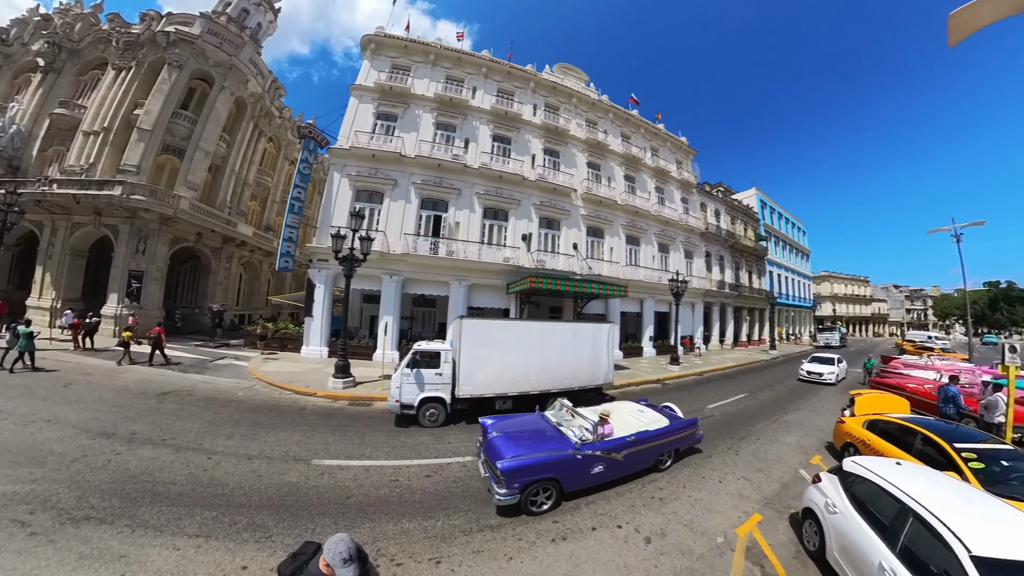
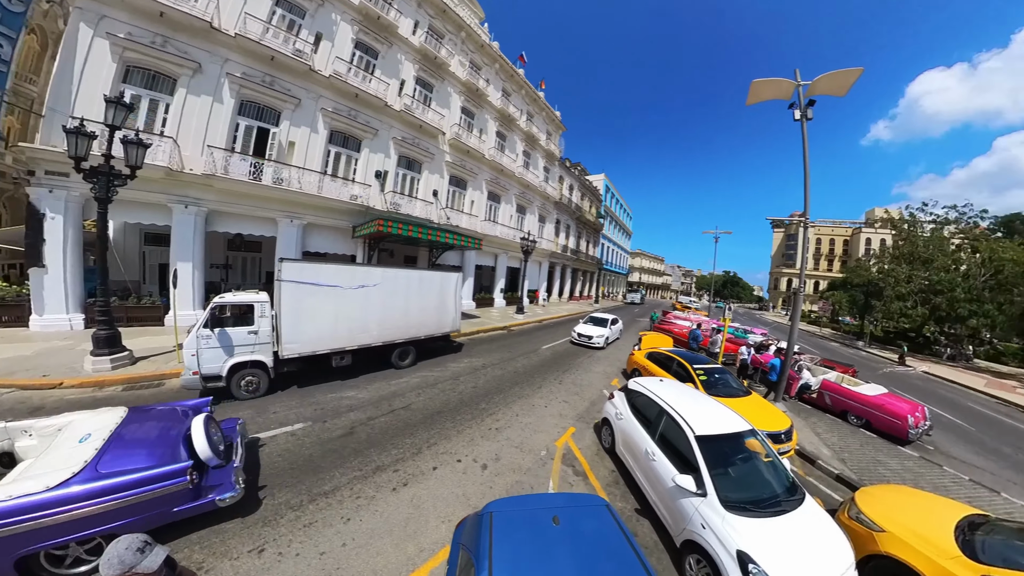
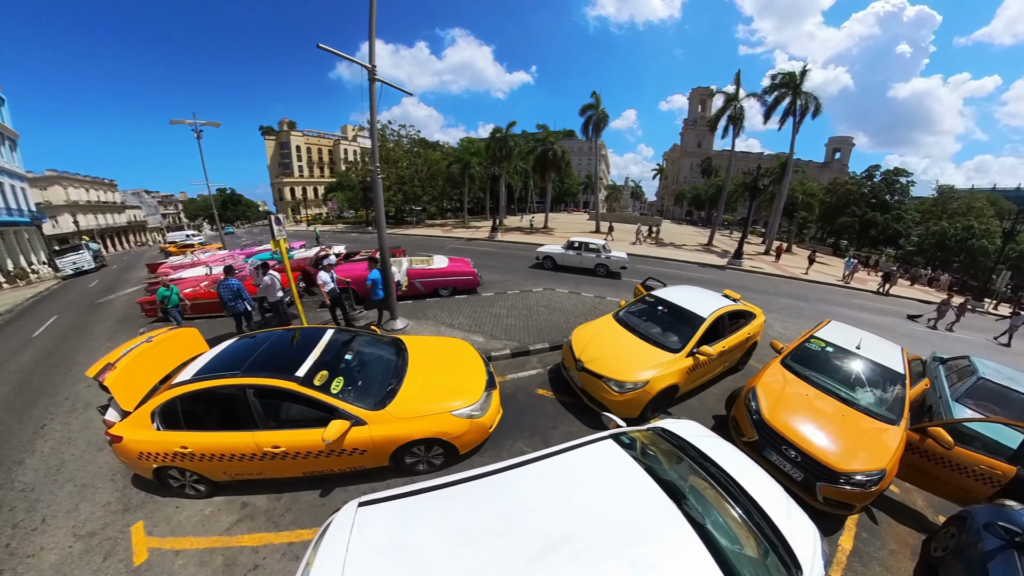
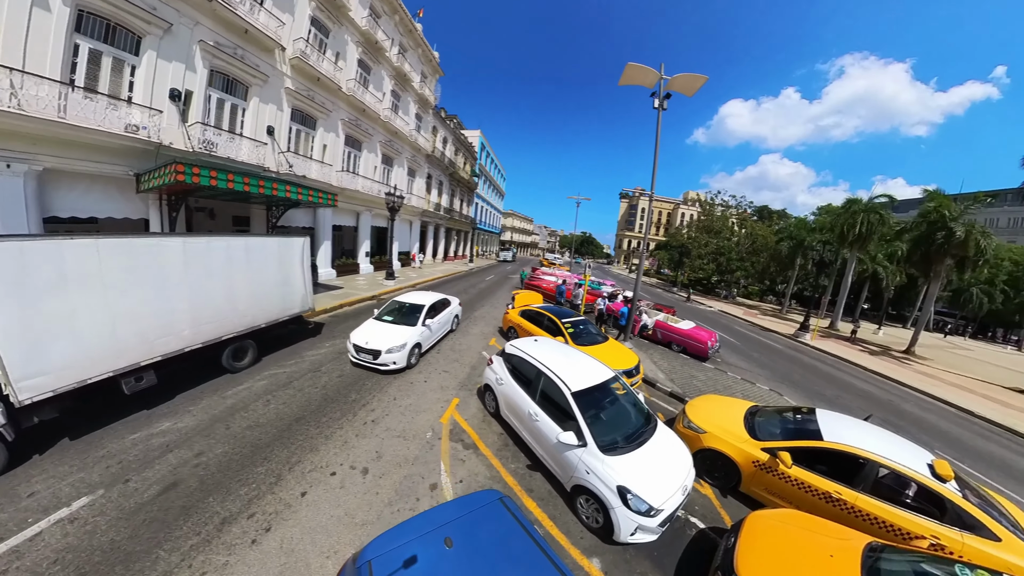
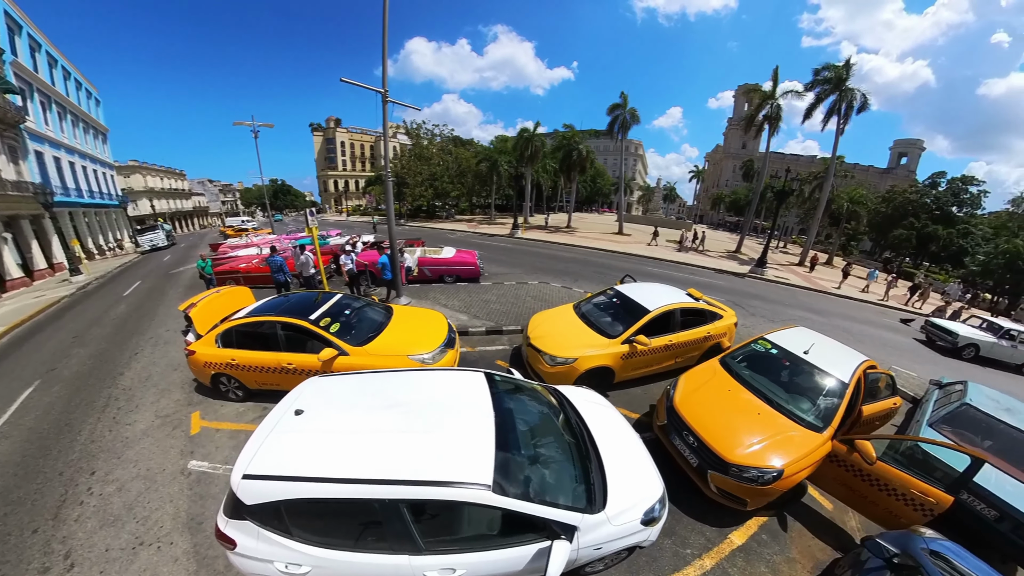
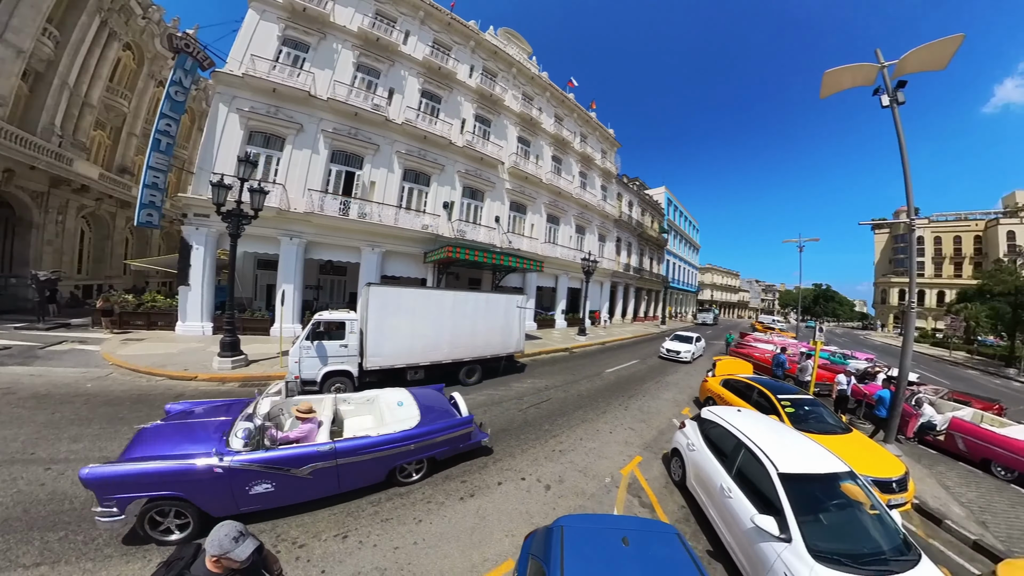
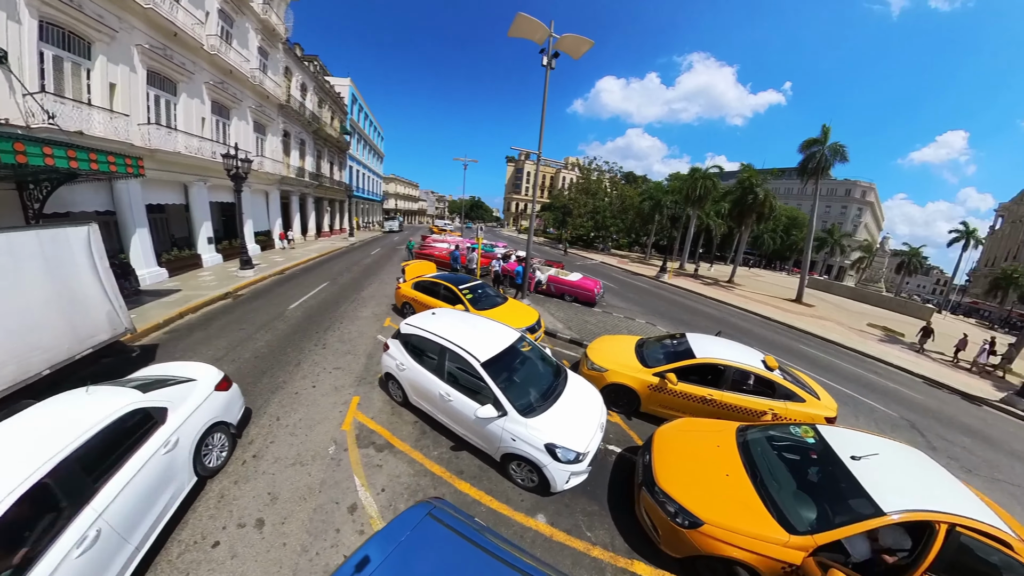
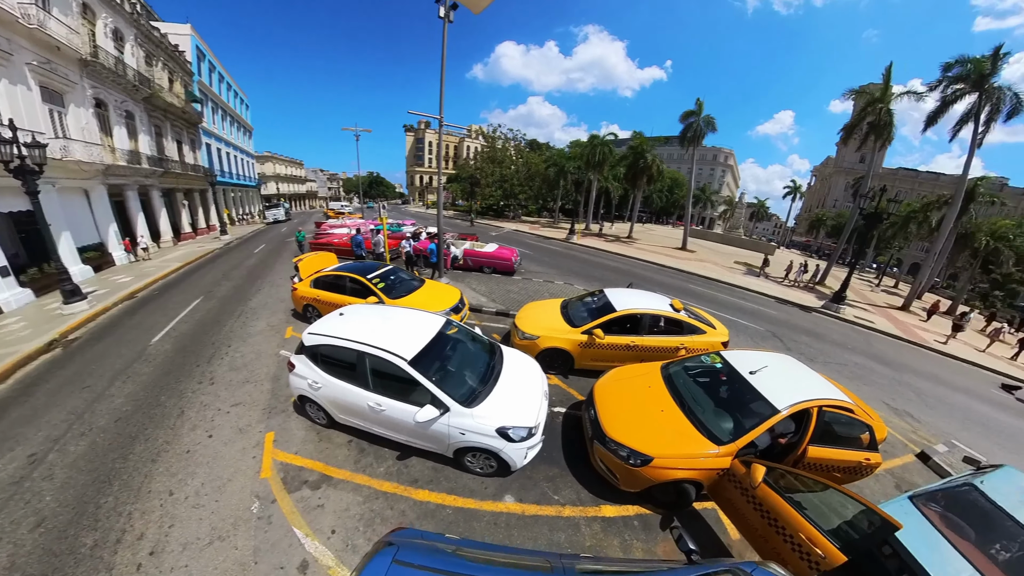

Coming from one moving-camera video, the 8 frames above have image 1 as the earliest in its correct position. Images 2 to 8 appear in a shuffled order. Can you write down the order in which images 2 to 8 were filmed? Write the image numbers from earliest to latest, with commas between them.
6, 2, 4, 7, 8, 5, 3
